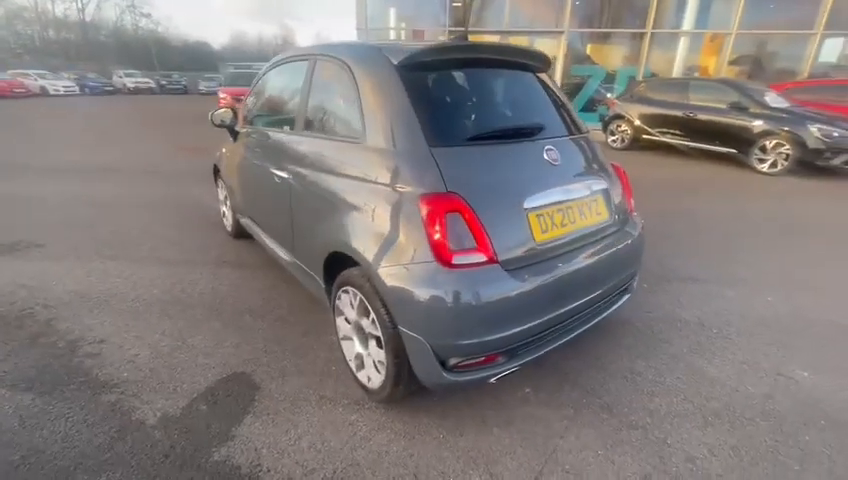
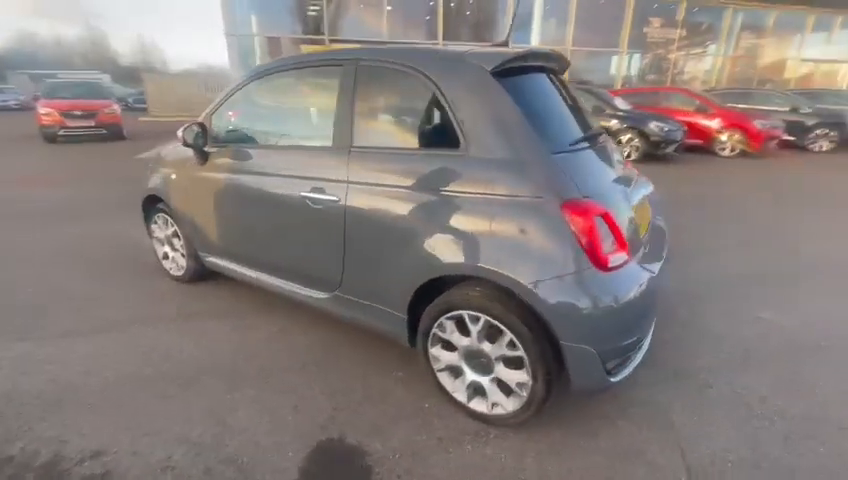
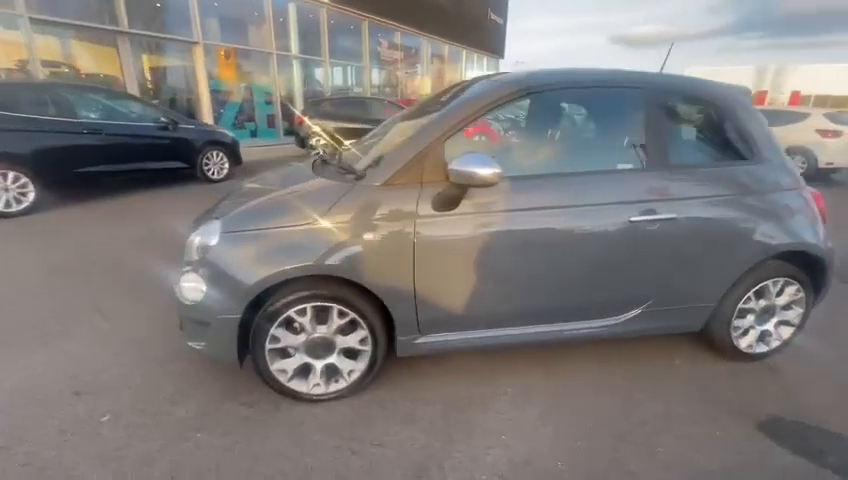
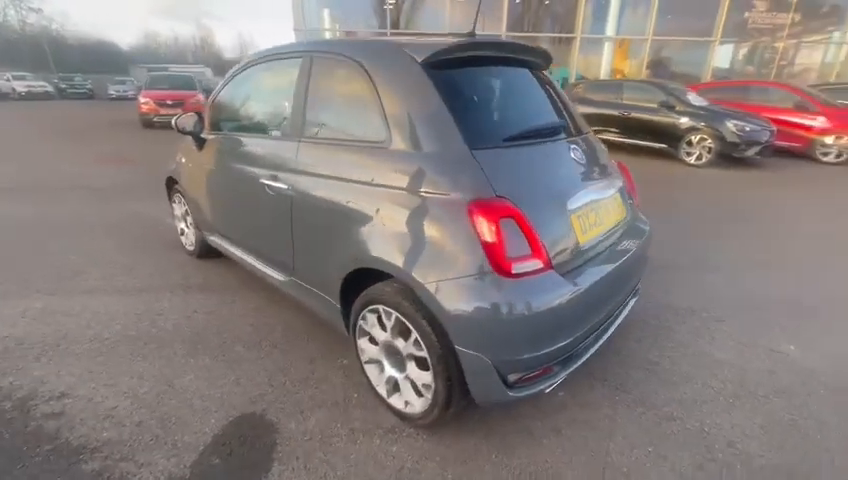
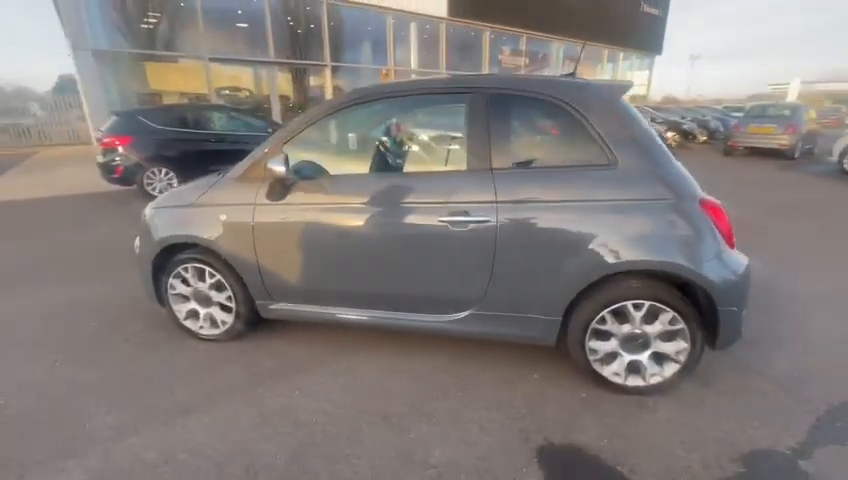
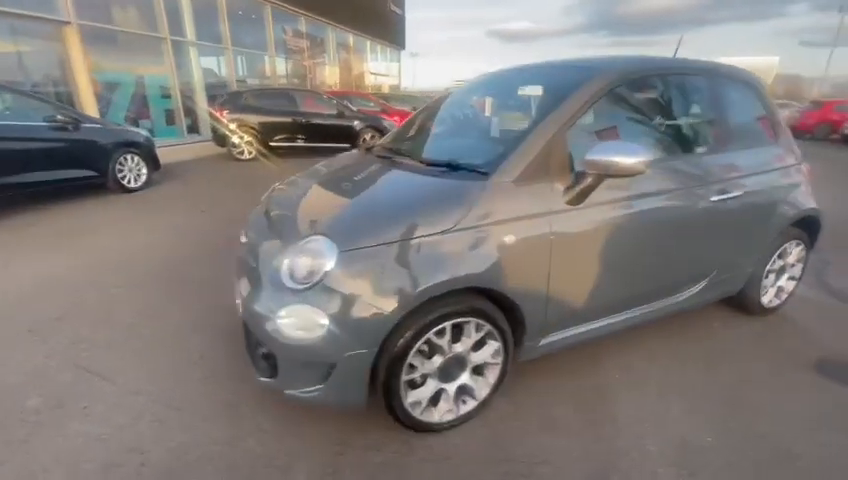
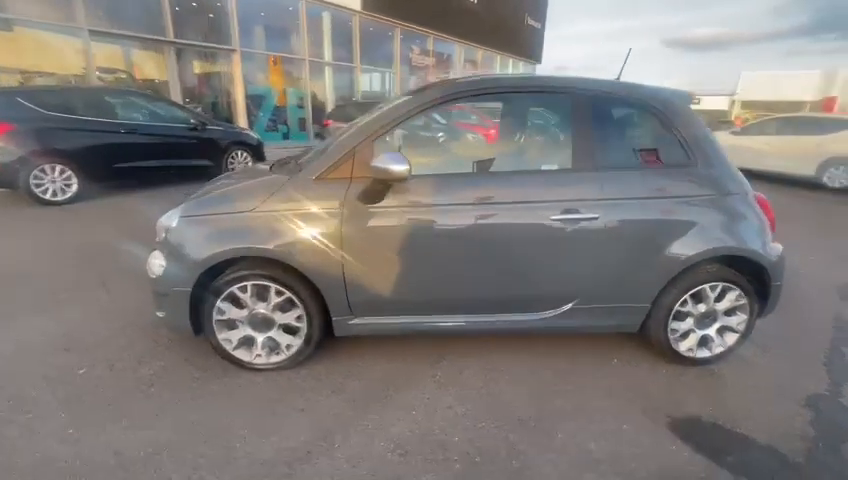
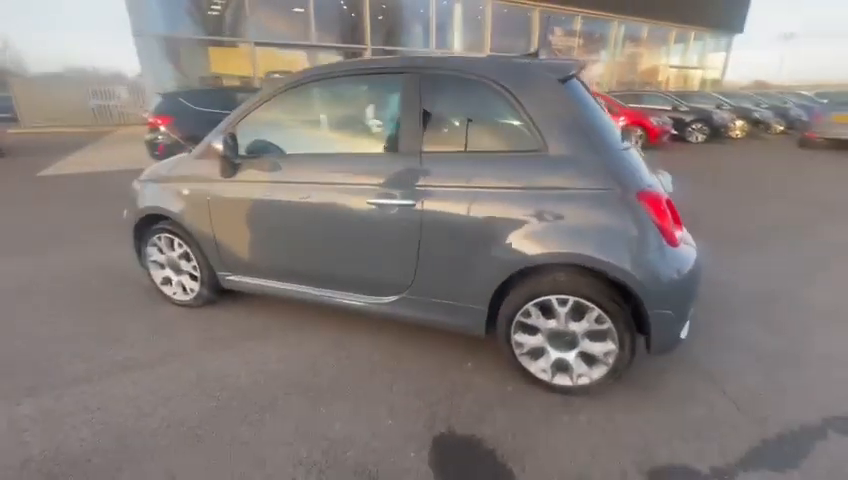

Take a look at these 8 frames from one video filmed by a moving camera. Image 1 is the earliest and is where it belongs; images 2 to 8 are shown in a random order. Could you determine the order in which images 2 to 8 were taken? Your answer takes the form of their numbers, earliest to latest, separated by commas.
4, 2, 8, 5, 7, 3, 6
